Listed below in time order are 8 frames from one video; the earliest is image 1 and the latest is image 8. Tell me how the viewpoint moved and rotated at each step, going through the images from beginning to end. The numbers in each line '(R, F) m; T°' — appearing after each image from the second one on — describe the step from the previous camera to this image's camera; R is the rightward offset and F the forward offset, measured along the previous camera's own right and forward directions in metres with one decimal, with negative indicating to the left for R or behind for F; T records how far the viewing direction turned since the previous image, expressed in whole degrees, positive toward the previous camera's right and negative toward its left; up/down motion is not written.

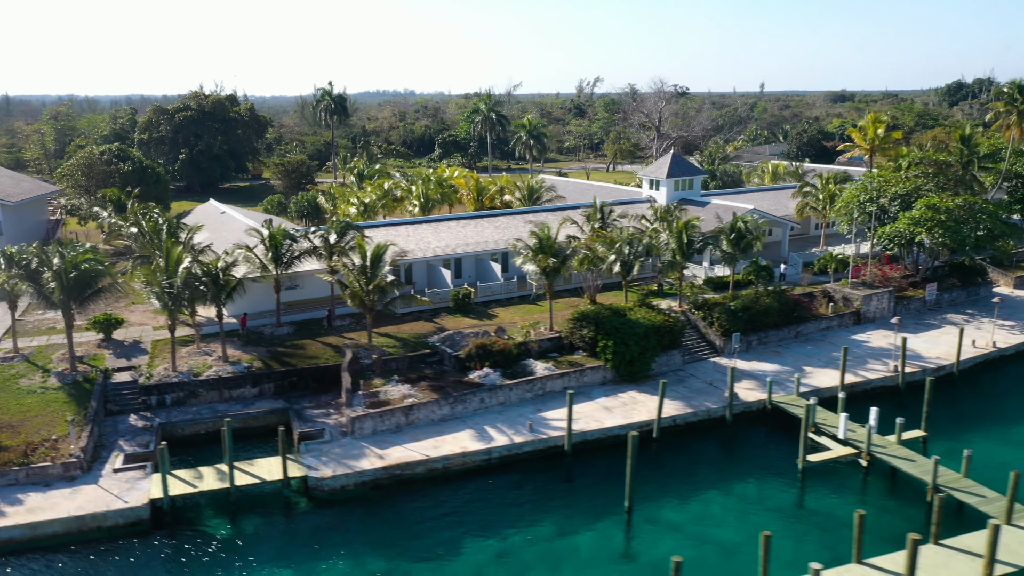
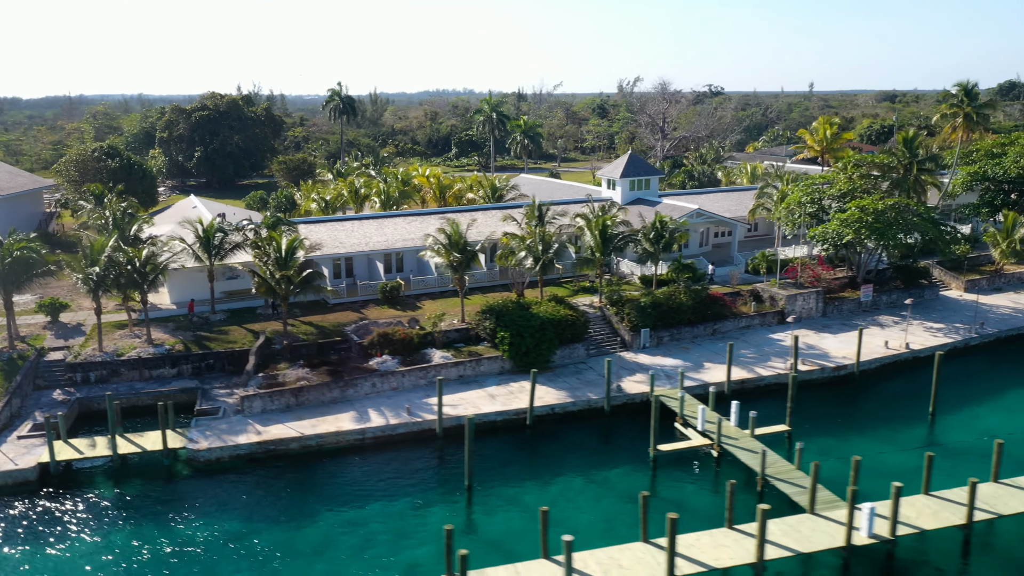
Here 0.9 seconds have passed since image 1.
(+5.9, -1.3) m; -4°
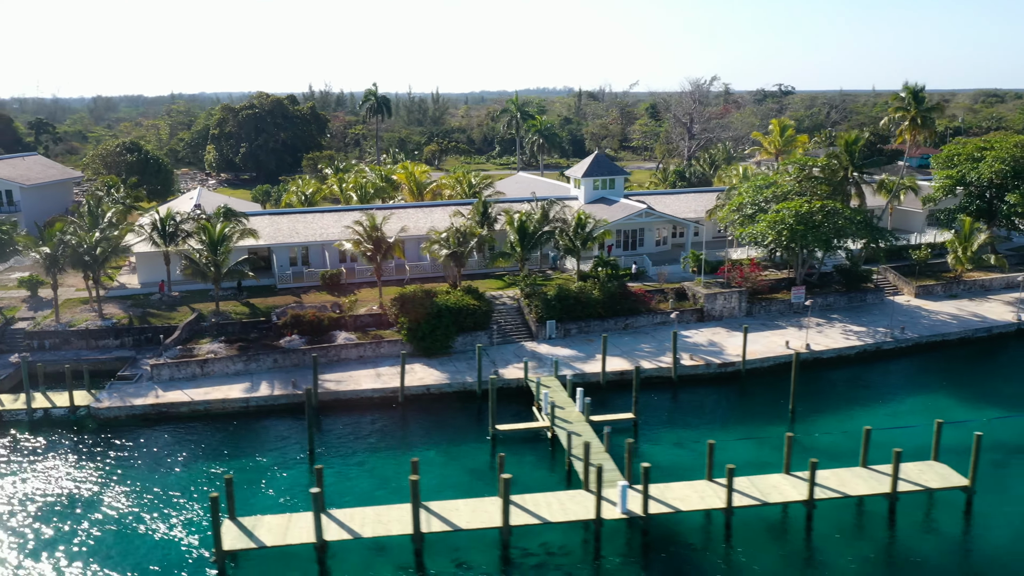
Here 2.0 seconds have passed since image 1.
(+8.0, -1.7) m; -7°
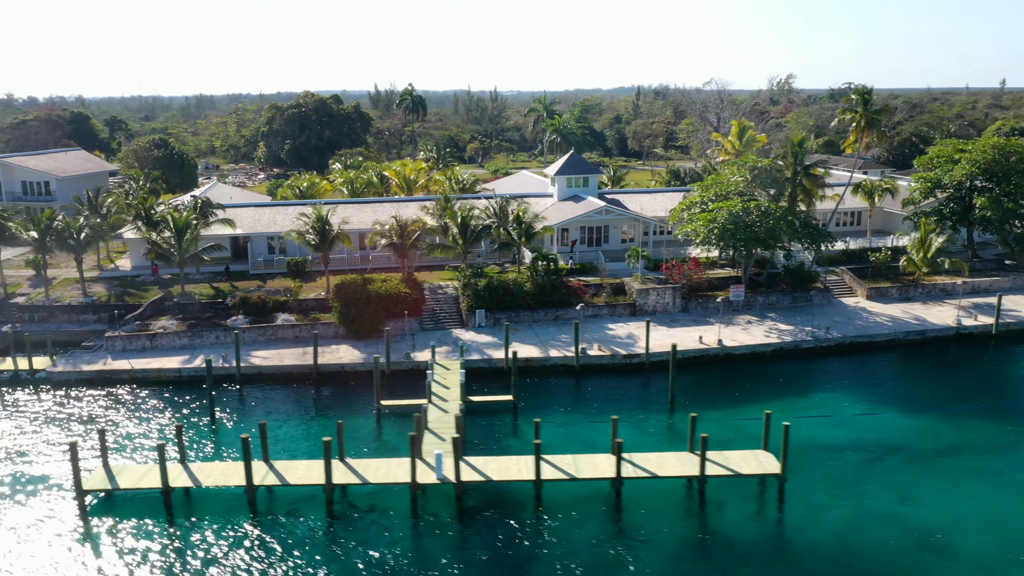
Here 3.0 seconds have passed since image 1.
(+7.4, -1.8) m; -7°
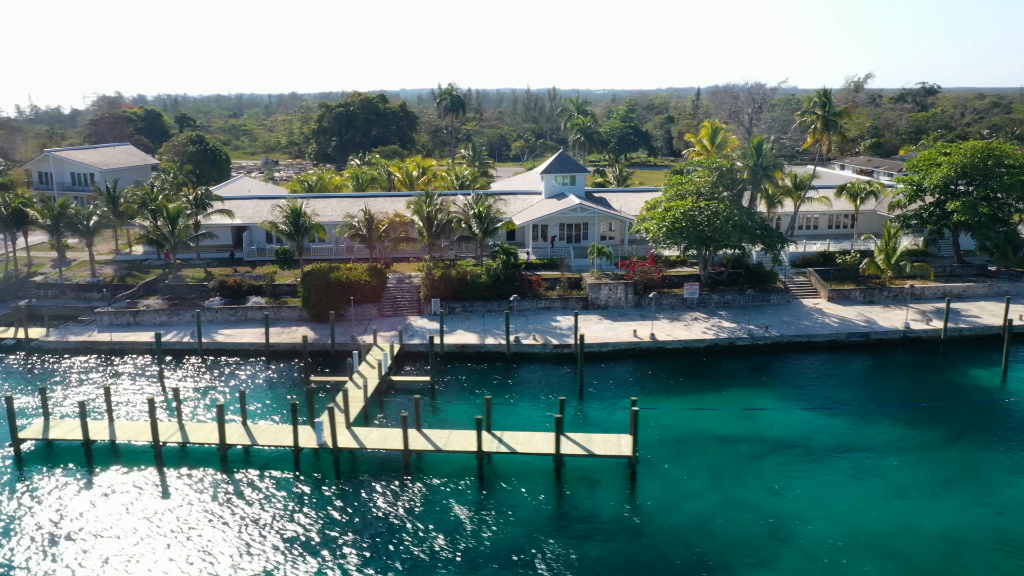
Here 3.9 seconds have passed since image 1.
(+6.6, -1.7) m; -6°
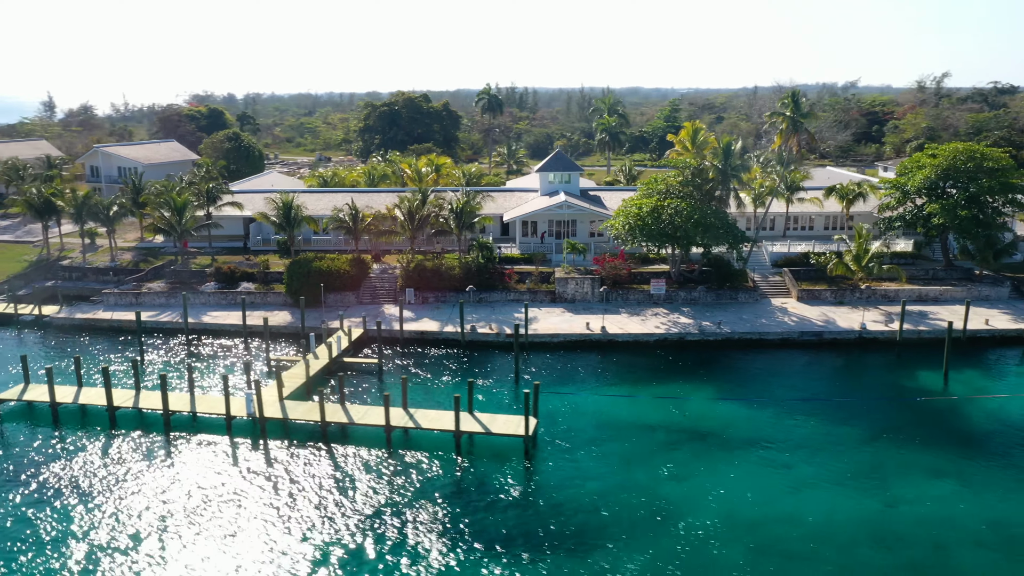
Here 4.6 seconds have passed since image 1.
(+5.8, -1.6) m; -6°
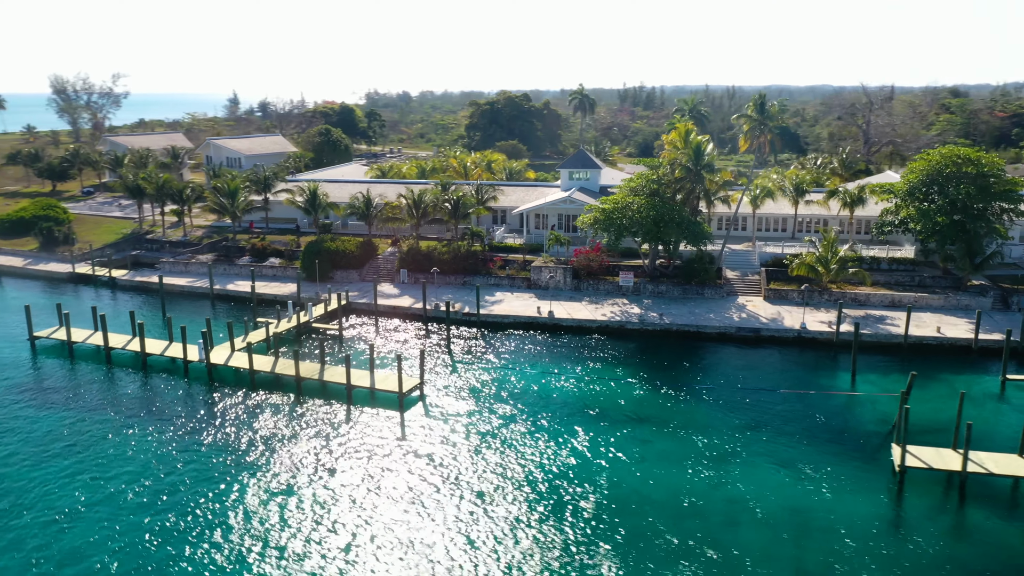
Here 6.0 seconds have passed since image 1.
(+10.8, -2.7) m; -12°
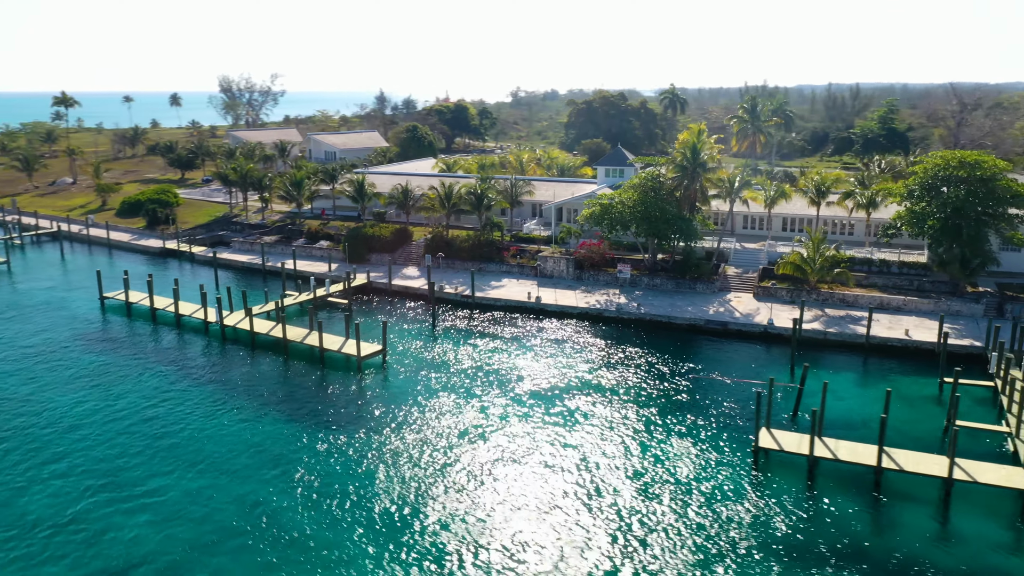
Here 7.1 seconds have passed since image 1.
(+8.8, -2.8) m; -11°
